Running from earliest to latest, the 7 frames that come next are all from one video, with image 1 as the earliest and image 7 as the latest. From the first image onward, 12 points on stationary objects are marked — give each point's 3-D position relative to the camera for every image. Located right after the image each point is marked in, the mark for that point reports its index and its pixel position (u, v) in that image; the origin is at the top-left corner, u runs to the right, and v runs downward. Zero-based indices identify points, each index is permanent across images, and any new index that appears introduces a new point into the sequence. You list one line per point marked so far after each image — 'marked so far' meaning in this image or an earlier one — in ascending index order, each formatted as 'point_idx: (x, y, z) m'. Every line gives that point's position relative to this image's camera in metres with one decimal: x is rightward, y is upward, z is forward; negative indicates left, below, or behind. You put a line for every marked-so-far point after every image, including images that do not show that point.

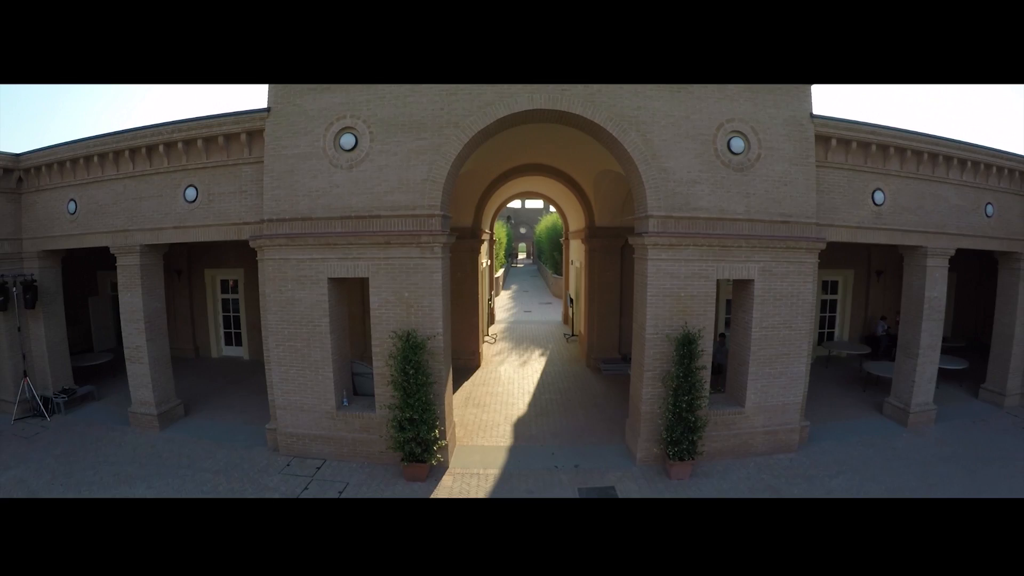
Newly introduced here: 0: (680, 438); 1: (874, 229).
0: (+2.4, -2.1, +6.4) m
1: (+6.7, +1.0, +8.1) m
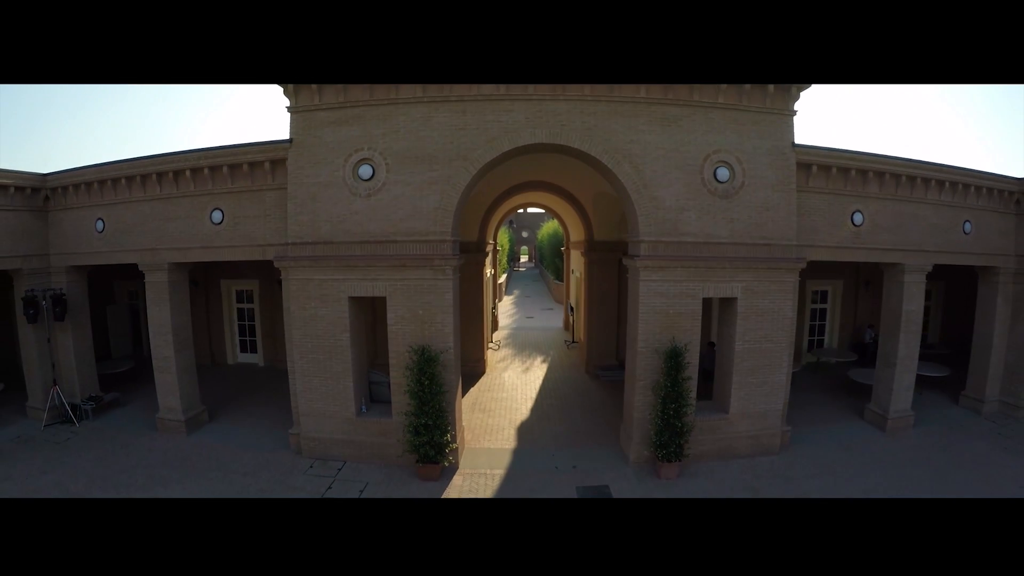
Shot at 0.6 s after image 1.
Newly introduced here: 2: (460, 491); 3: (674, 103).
0: (+2.5, -2.4, +6.9) m
1: (+6.8, +0.8, +8.6) m
2: (-0.8, -3.1, +6.8) m
3: (+2.6, +3.0, +7.1) m
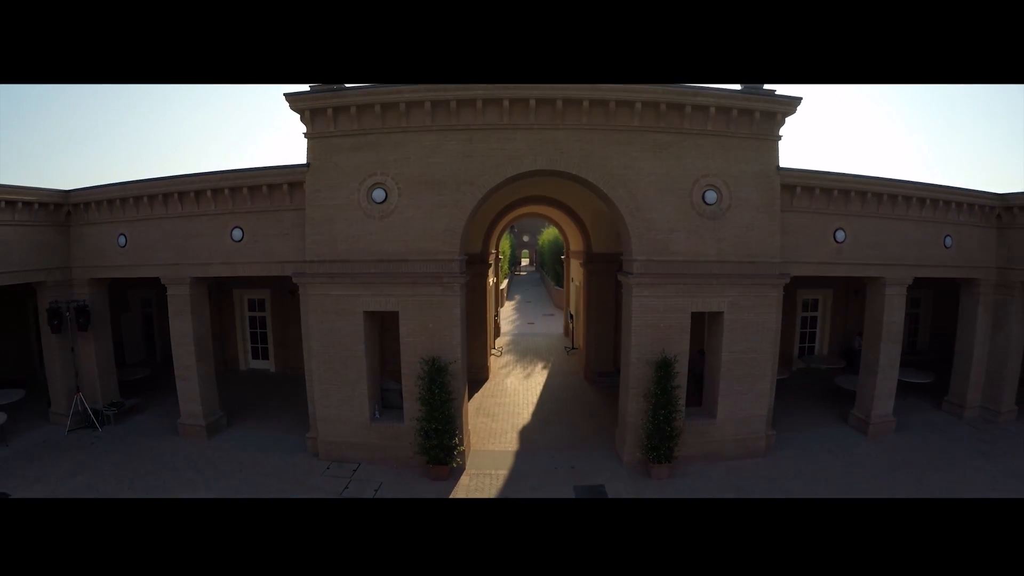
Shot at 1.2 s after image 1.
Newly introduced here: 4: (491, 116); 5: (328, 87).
0: (+2.5, -2.6, +7.4) m
1: (+6.8, +0.5, +9.2) m
2: (-0.7, -3.4, +7.3) m
3: (+2.7, +2.7, +7.6) m
4: (-0.4, +2.9, +7.5) m
5: (-3.2, +3.5, +7.5) m
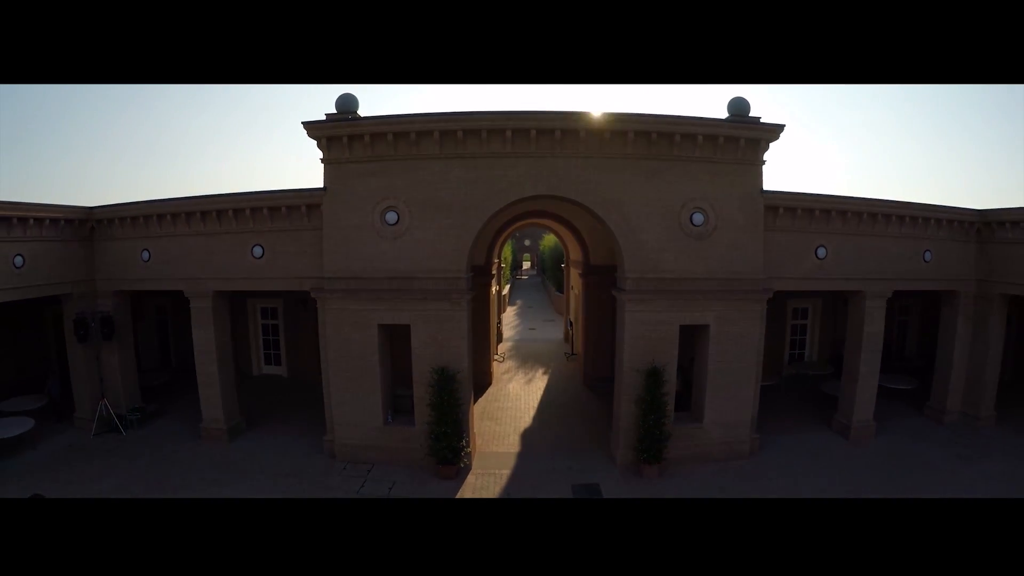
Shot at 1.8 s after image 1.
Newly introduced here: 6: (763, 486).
0: (+2.6, -2.9, +8.0) m
1: (+6.9, +0.2, +9.8) m
2: (-0.7, -3.6, +7.9) m
3: (+2.7, +2.5, +8.2) m
4: (-0.3, +2.6, +8.1) m
5: (-3.2, +3.2, +8.2) m
6: (+4.7, -3.7, +8.1) m
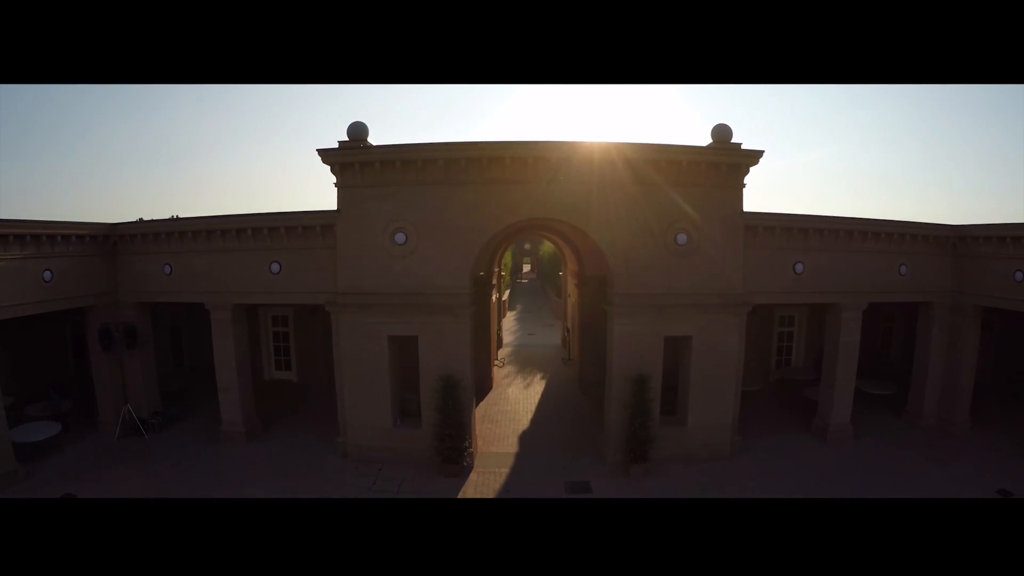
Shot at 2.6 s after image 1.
0: (+2.5, -3.2, +8.7) m
1: (+6.8, -0.1, +10.5) m
2: (-0.7, -3.9, +8.6) m
3: (+2.7, +2.2, +9.0) m
4: (-0.3, +2.3, +8.8) m
5: (-3.2, +2.9, +8.9) m
6: (+4.6, -4.0, +8.8) m
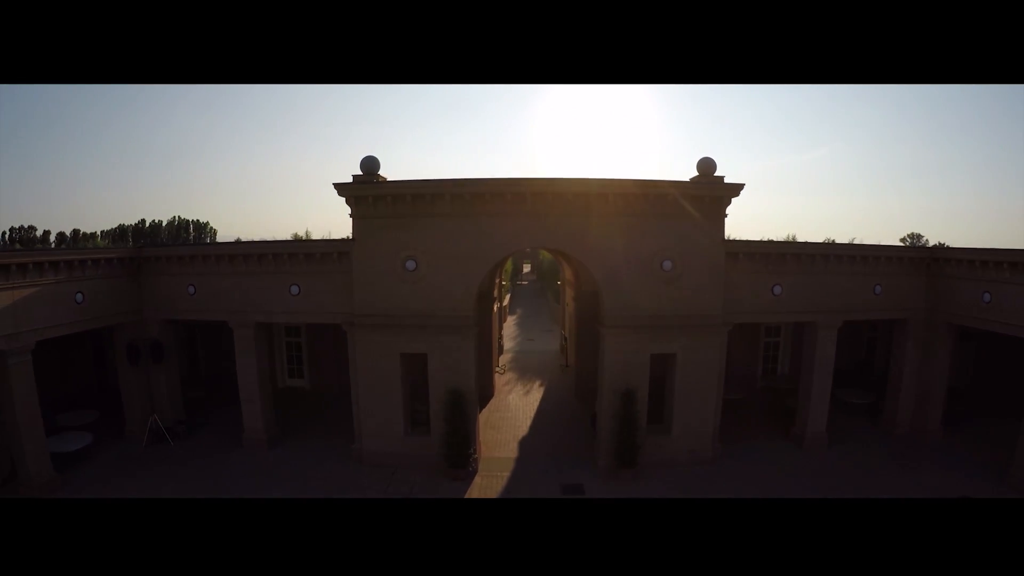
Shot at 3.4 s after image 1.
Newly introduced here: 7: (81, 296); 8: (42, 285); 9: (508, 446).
0: (+2.6, -3.7, +9.6) m
1: (+6.8, -0.6, +11.4) m
2: (-0.7, -4.4, +9.5) m
3: (+2.7, +1.7, +9.8) m
4: (-0.3, +1.8, +9.7) m
5: (-3.2, +2.4, +9.8) m
6: (+4.6, -4.5, +9.7) m
7: (-11.5, -0.2, +11.6) m
8: (-11.6, +0.1, +10.7) m
9: (-0.1, -4.2, +11.3) m
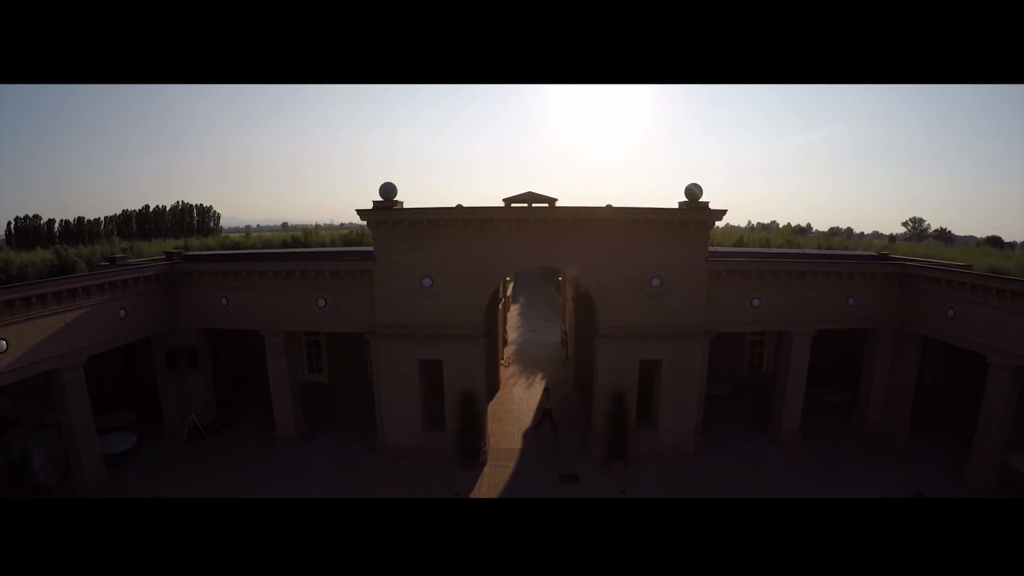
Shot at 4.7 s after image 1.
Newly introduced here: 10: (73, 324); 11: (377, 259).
0: (+2.7, -4.1, +10.9) m
1: (+7.0, -0.9, +12.5) m
2: (-0.6, -4.8, +10.9) m
3: (+2.8, +1.3, +11.0) m
4: (-0.2, +1.4, +10.8) m
5: (-3.1, +2.0, +10.9) m
6: (+4.8, -4.9, +11.0) m
7: (-11.3, -0.5, +12.9) m
8: (-11.5, -0.3, +12.0) m
9: (0.0, -4.5, +12.7) m
10: (-11.6, -0.8, +11.6) m
11: (-3.5, +0.8, +11.2) m
